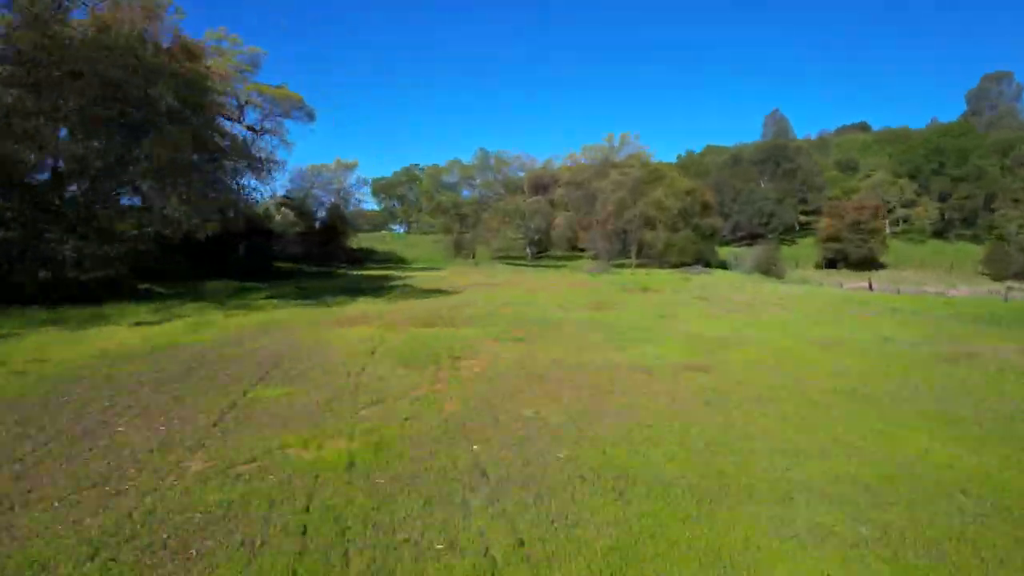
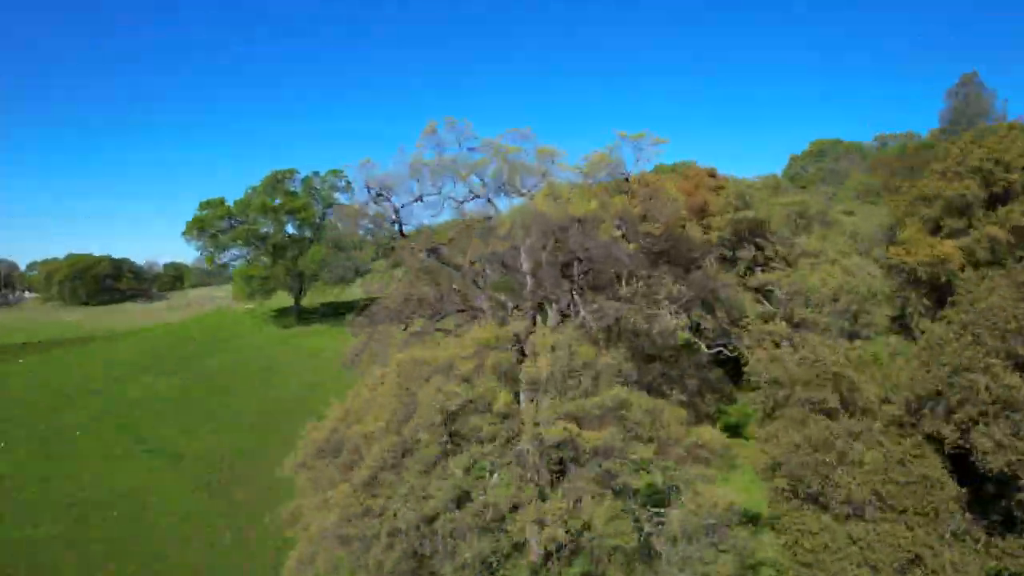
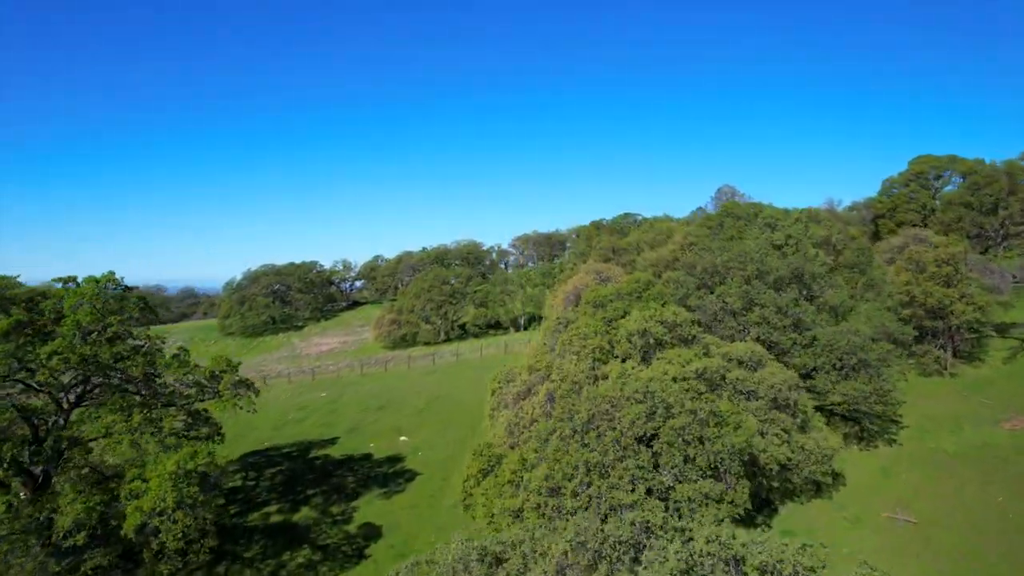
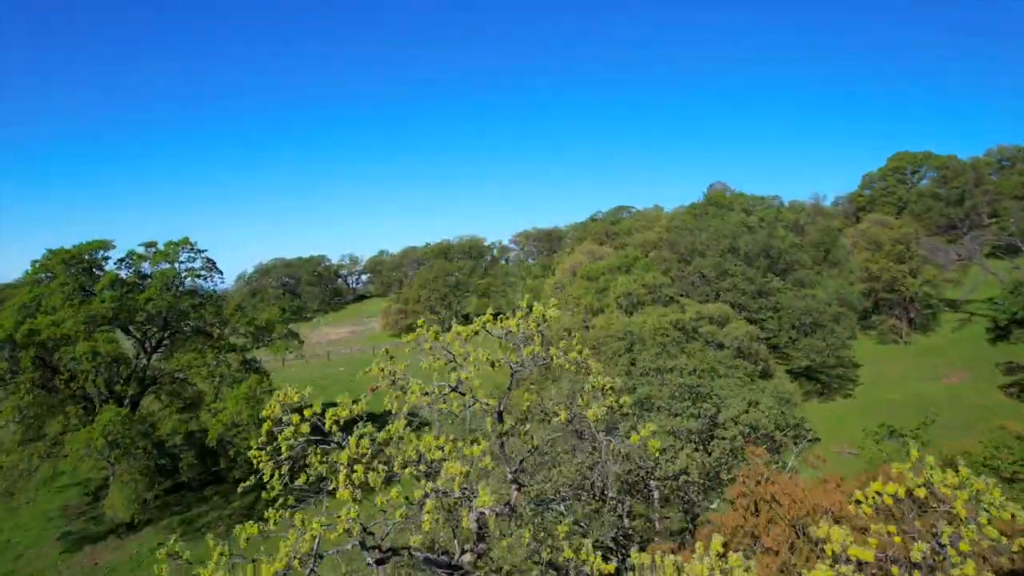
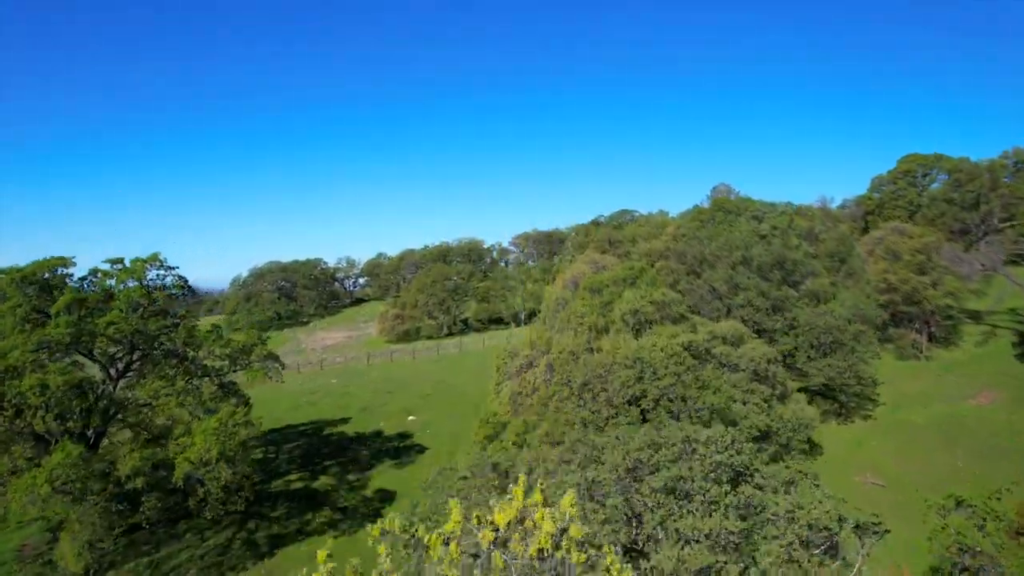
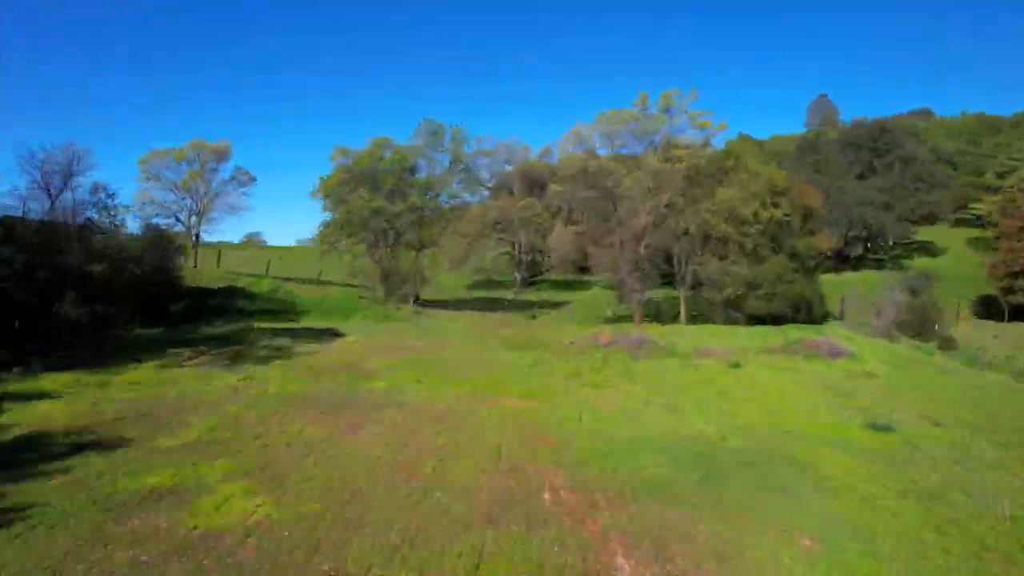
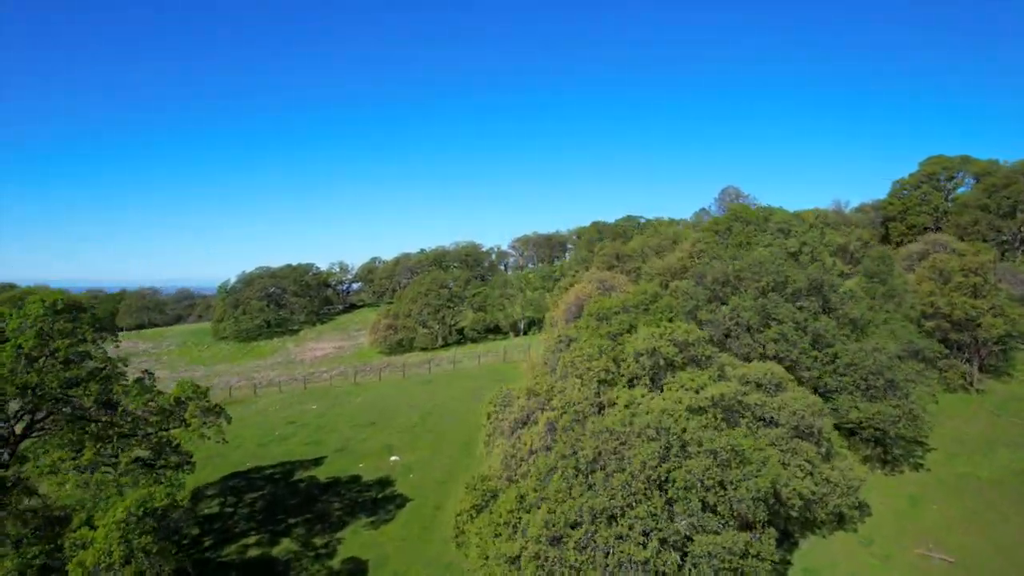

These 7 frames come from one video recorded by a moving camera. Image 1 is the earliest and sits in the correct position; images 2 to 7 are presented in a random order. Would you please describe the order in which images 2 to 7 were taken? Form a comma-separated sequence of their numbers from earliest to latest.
6, 2, 4, 5, 3, 7
